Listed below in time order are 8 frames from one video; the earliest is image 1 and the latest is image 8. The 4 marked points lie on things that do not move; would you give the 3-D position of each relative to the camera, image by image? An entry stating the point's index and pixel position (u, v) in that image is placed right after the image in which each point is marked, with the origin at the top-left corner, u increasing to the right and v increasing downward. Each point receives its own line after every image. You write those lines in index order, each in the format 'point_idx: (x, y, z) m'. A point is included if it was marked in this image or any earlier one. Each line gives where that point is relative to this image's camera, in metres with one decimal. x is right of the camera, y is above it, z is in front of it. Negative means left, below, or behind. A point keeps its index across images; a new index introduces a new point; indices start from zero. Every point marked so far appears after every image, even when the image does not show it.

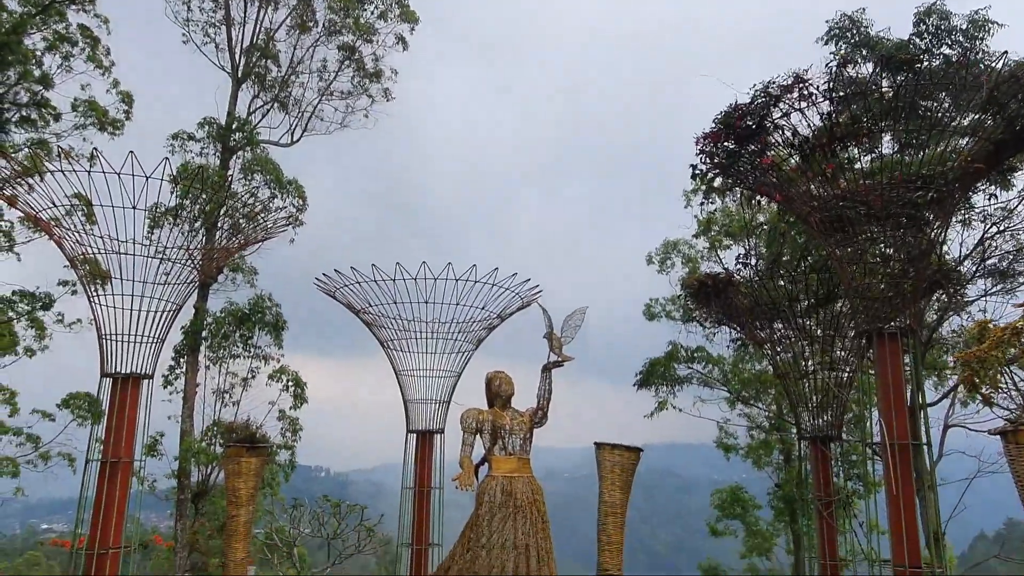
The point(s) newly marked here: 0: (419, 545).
0: (-0.9, -2.5, +7.3) m
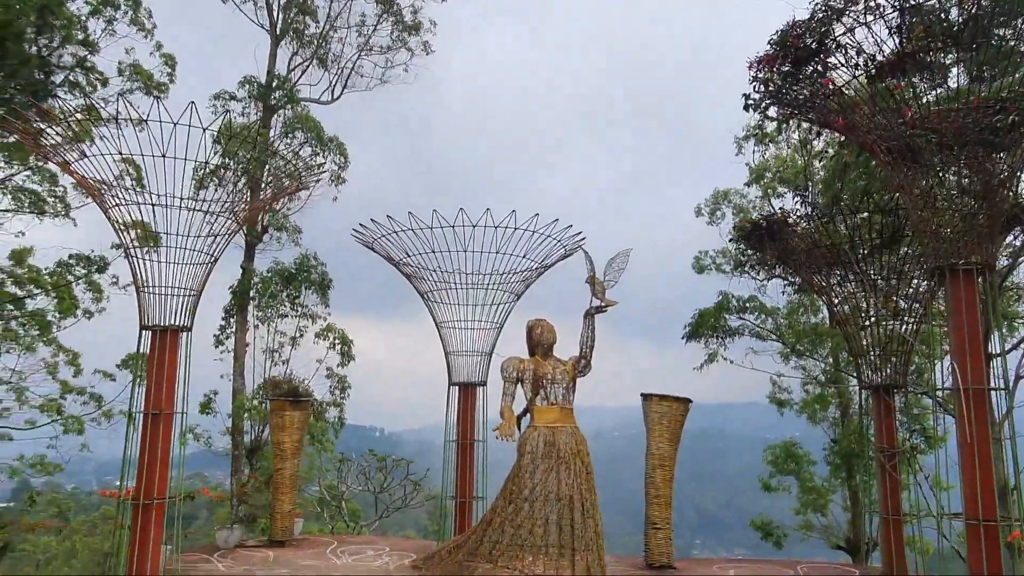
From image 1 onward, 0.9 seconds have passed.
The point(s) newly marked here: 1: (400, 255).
0: (-0.5, -2.0, +7.2) m
1: (-1.1, +0.3, +7.3) m
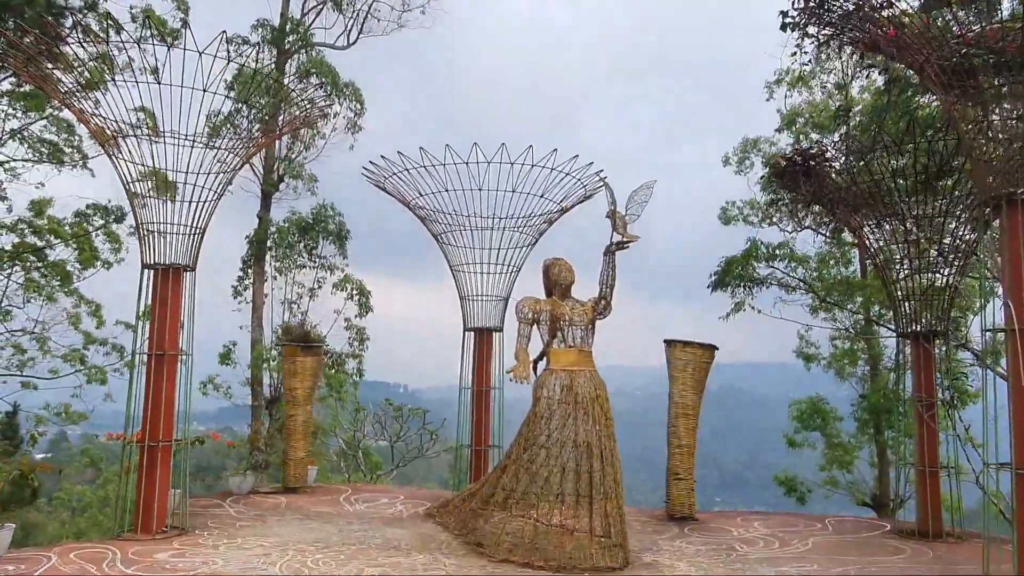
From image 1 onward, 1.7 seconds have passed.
0: (-0.3, -1.5, +7.0) m
1: (-0.9, +0.9, +7.0) m
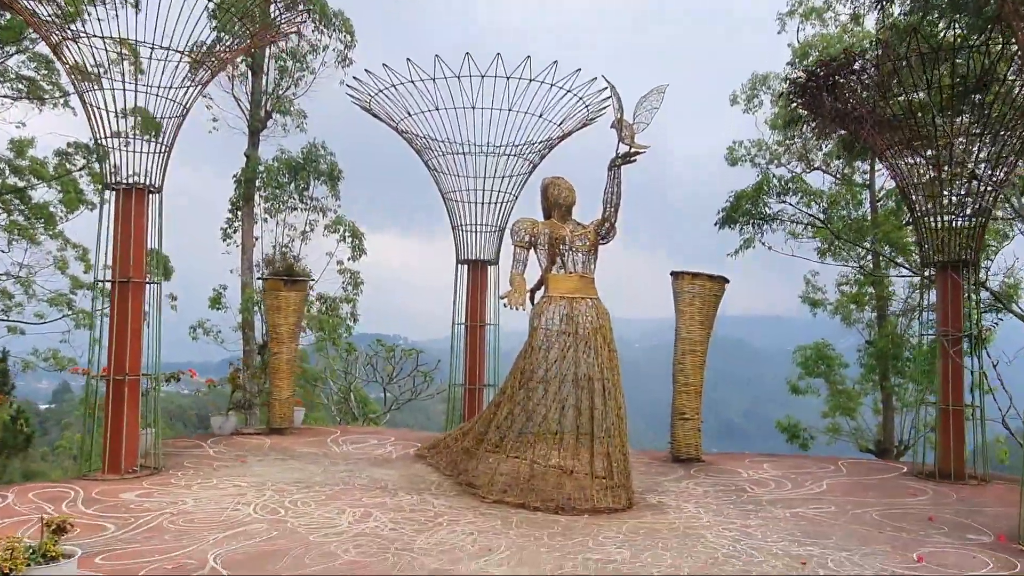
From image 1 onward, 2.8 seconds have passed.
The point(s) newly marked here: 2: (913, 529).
0: (-0.4, -0.9, +6.6) m
1: (-1.0, +1.5, +6.4) m
2: (+2.2, -1.3, +4.1) m
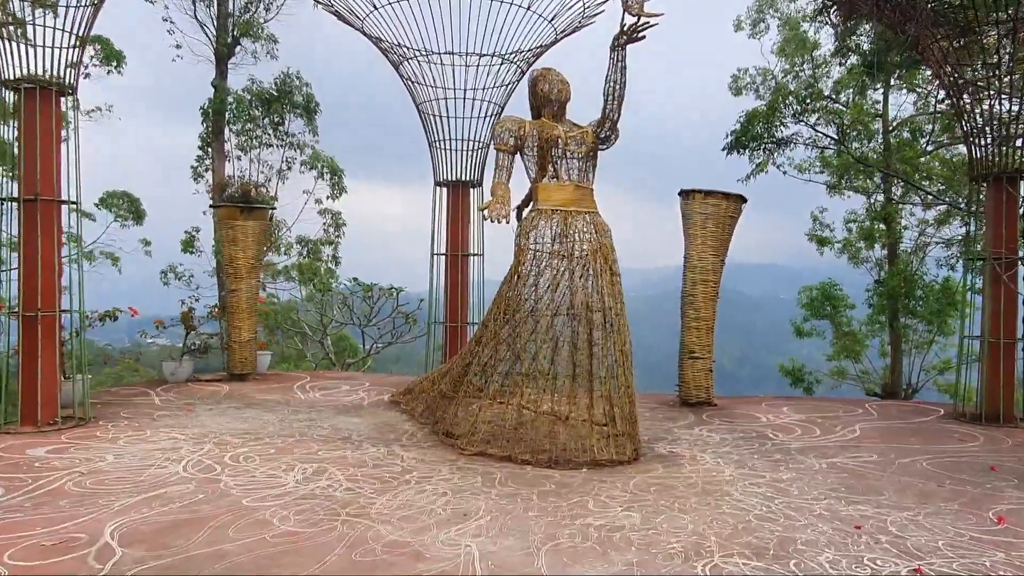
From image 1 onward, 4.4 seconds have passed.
0: (-0.5, -0.3, +5.9) m
1: (-1.1, +2.1, +5.5) m
2: (+2.1, -0.9, +3.4) m
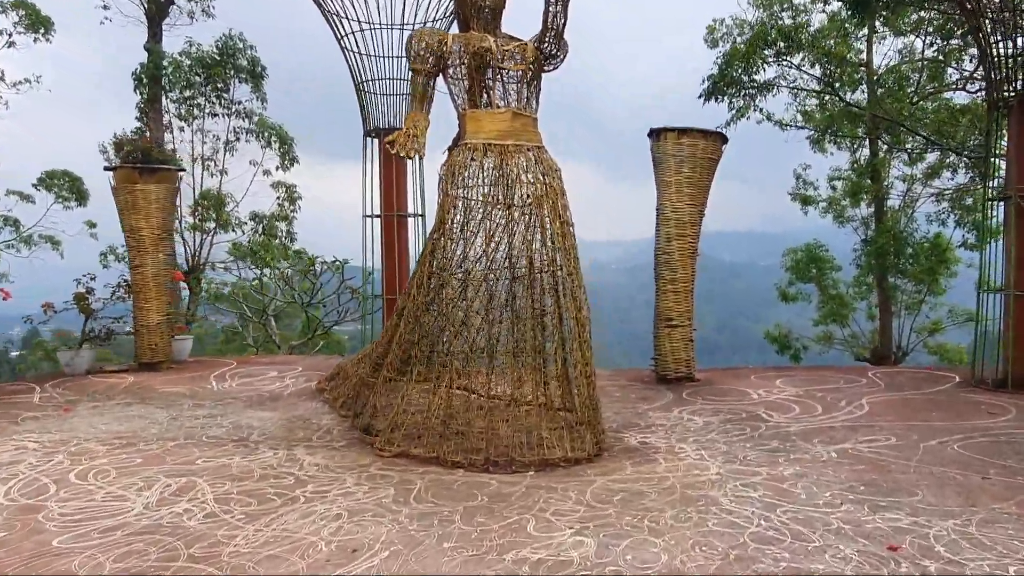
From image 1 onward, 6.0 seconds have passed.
0: (-0.8, -0.1, +5.1) m
1: (-1.5, +2.3, +4.6) m
2: (+1.9, -0.7, +2.7) m
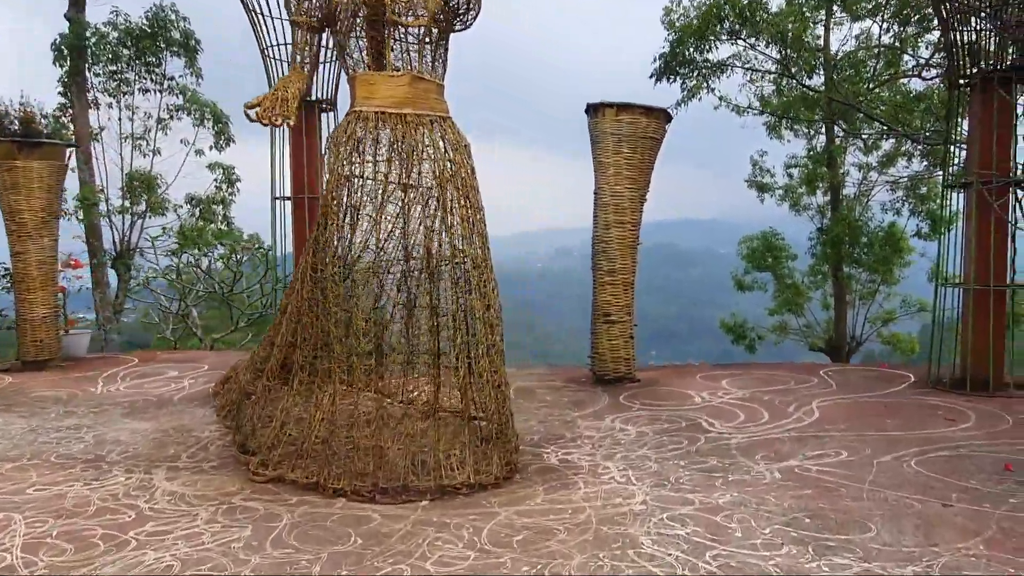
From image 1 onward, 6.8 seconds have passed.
0: (-1.3, 0.0, +4.6) m
1: (-1.9, +2.3, +4.1) m
2: (+1.5, -0.7, +2.3) m
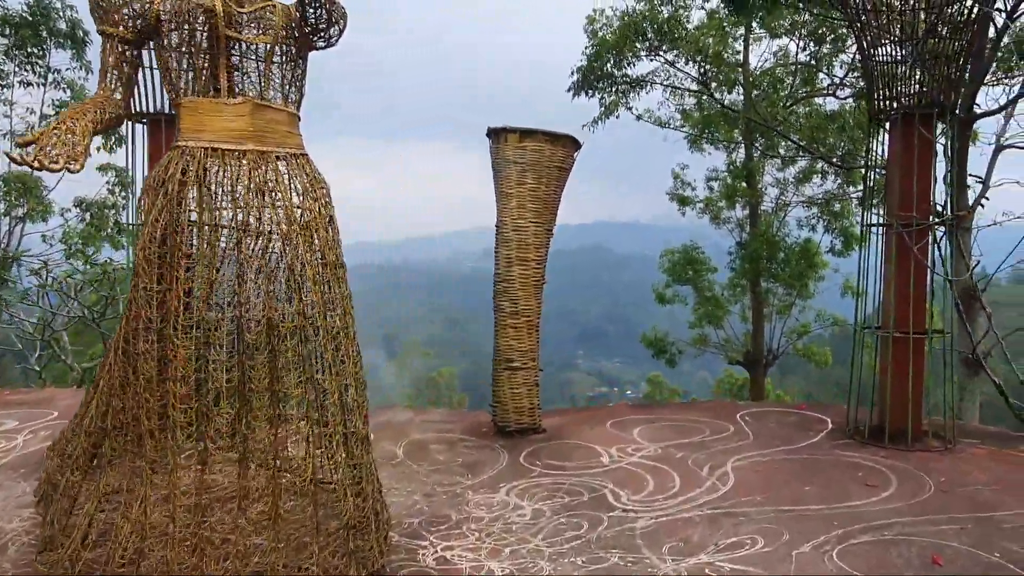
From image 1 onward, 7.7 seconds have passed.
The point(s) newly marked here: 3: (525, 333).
0: (-1.8, -0.2, +4.0) m
1: (-2.4, +2.1, +3.5) m
2: (+1.2, -0.9, +2.1) m
3: (+0.1, -0.2, +3.7) m
